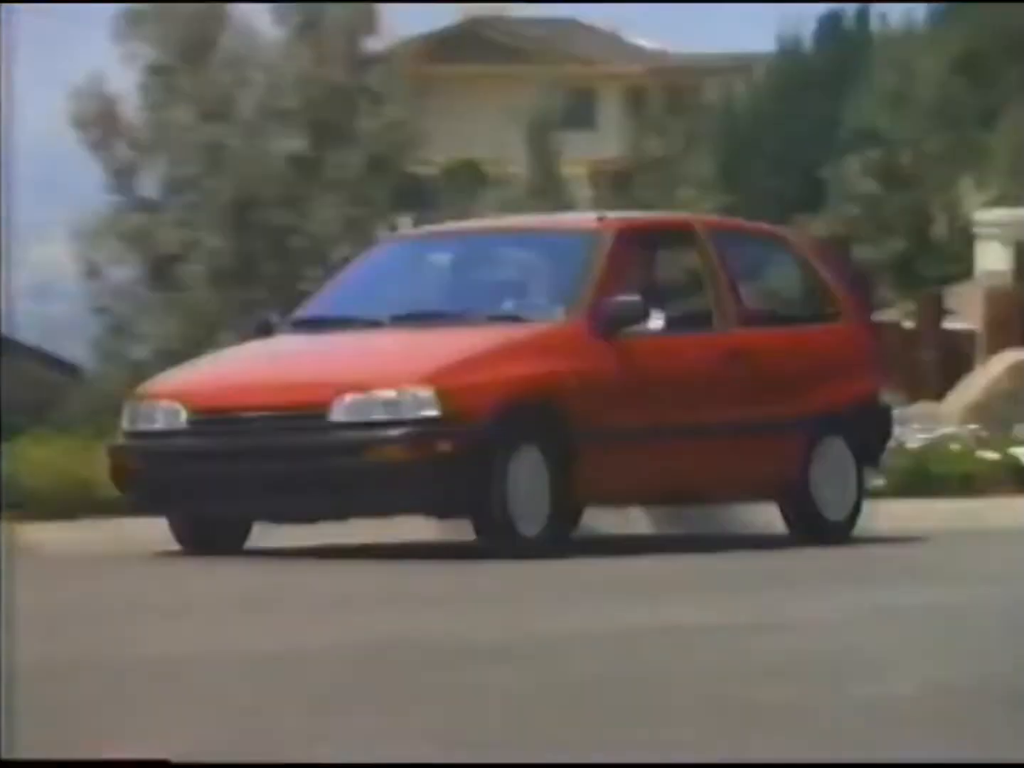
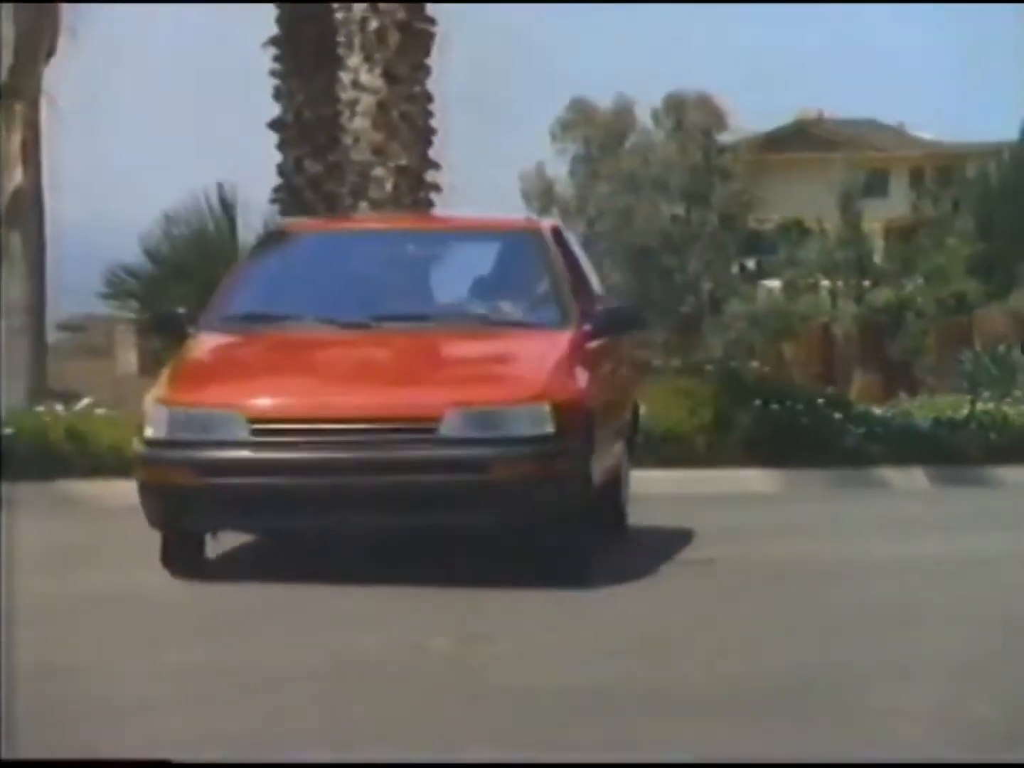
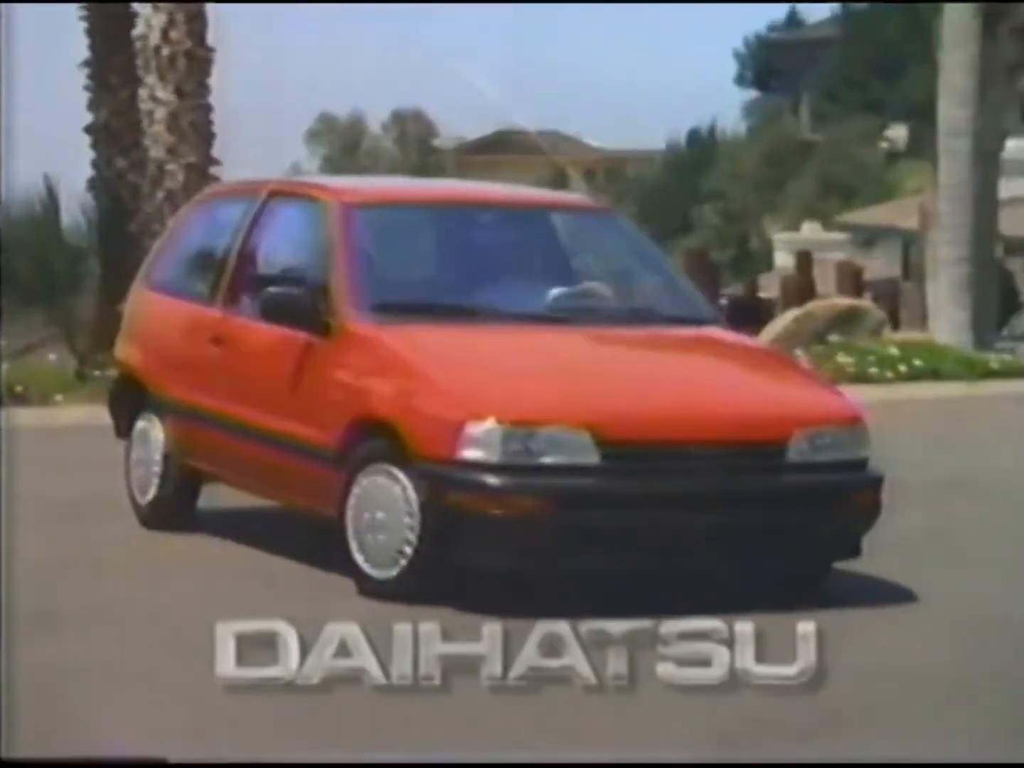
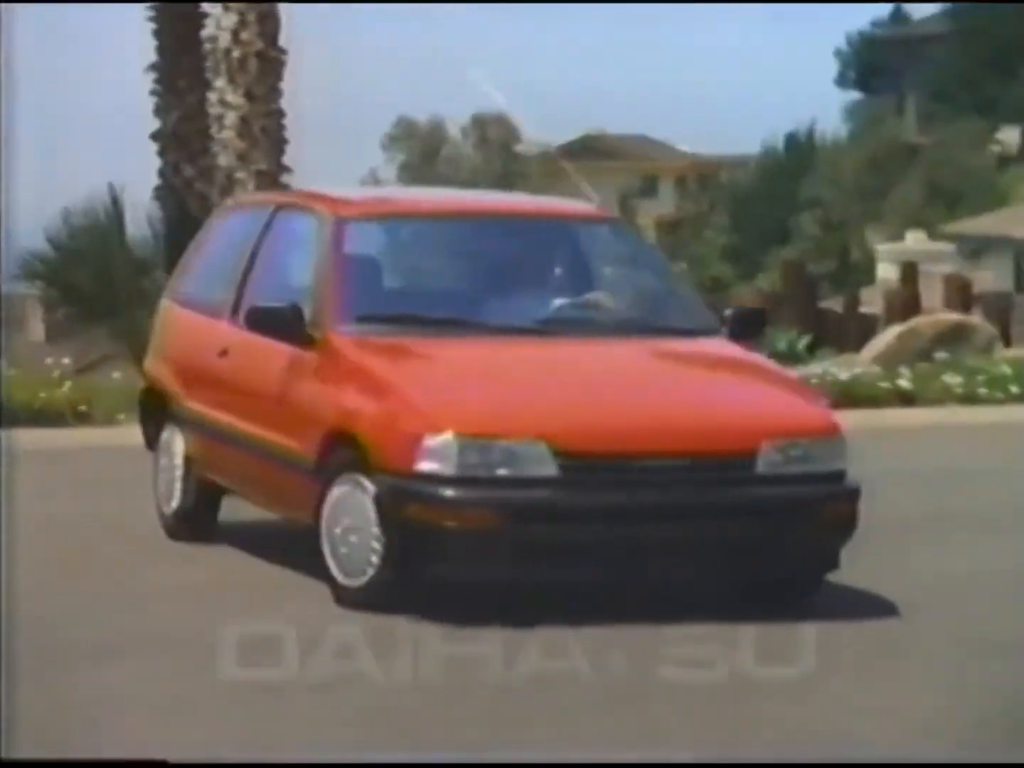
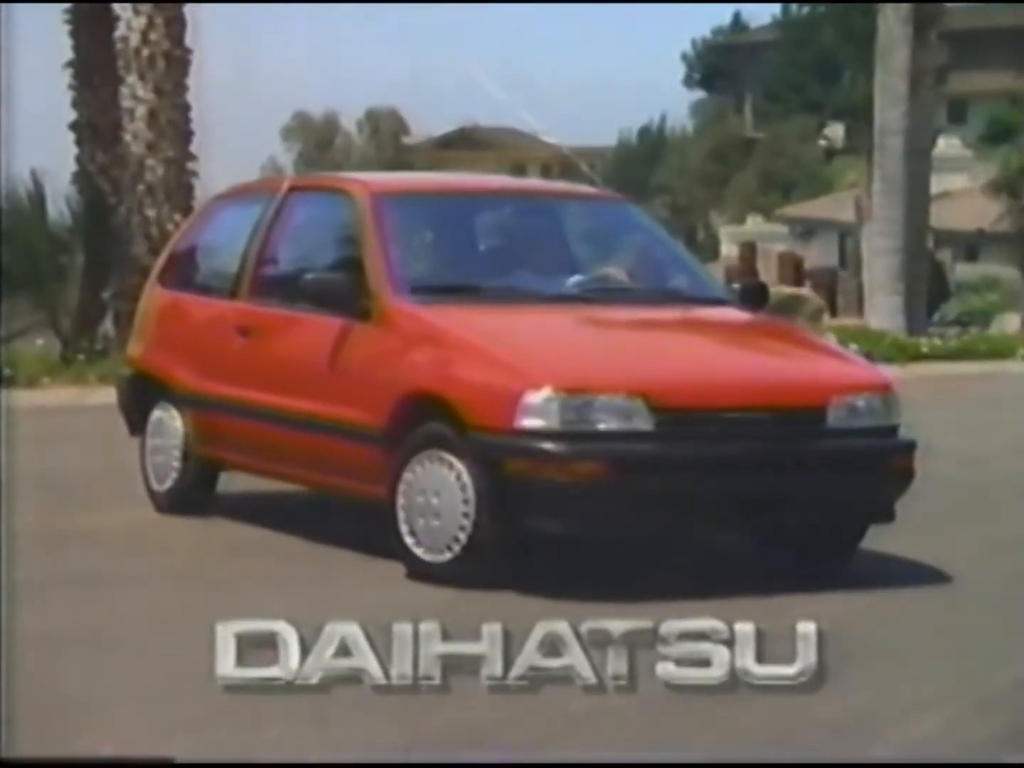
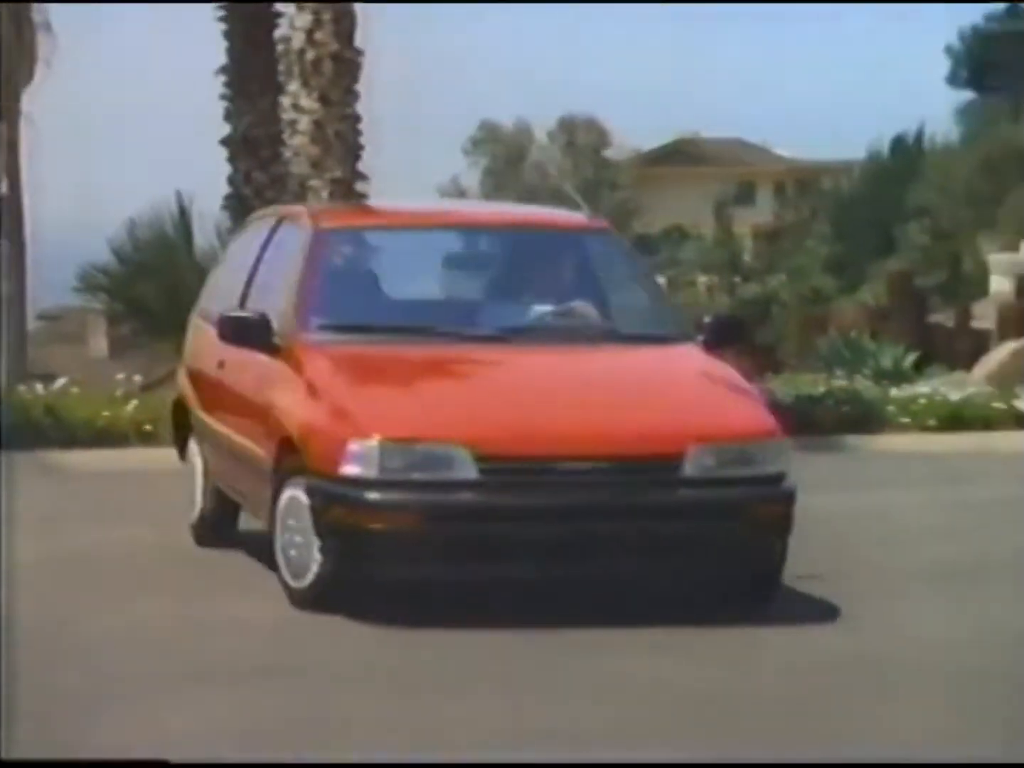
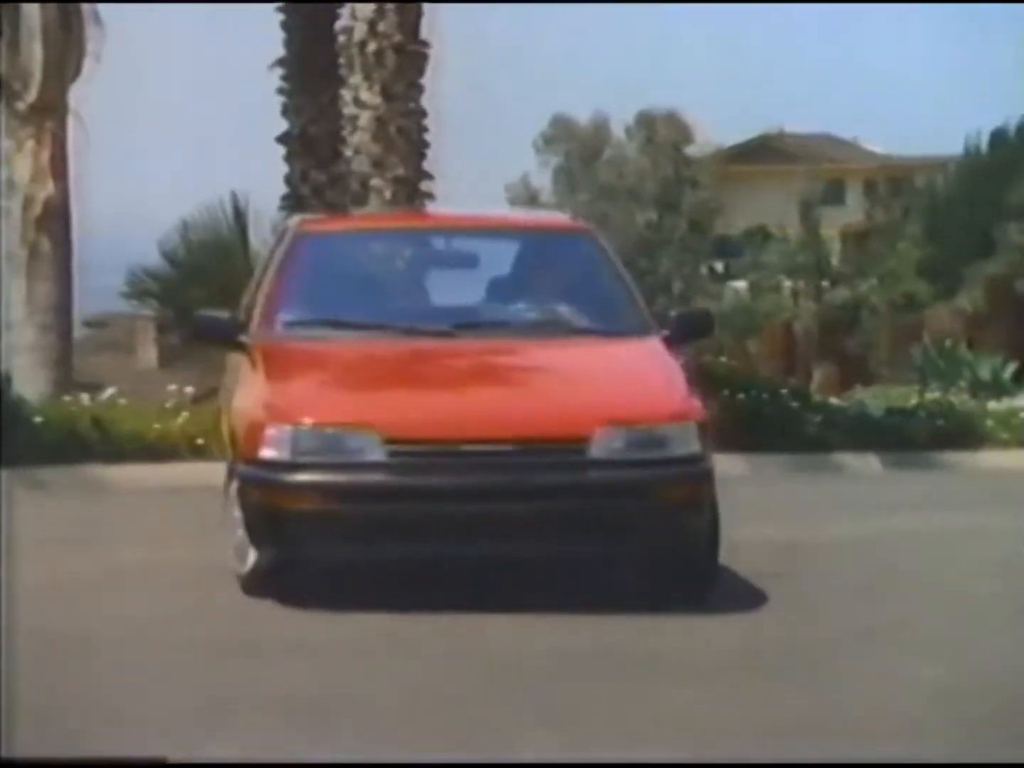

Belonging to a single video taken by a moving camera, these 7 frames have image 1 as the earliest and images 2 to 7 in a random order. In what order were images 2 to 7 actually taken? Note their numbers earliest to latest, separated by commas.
2, 7, 6, 4, 3, 5
